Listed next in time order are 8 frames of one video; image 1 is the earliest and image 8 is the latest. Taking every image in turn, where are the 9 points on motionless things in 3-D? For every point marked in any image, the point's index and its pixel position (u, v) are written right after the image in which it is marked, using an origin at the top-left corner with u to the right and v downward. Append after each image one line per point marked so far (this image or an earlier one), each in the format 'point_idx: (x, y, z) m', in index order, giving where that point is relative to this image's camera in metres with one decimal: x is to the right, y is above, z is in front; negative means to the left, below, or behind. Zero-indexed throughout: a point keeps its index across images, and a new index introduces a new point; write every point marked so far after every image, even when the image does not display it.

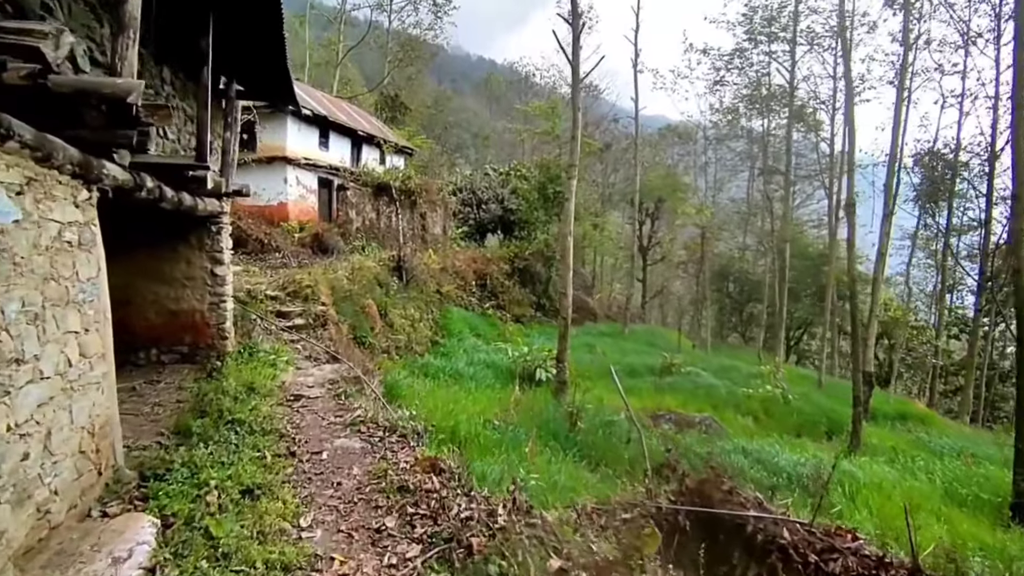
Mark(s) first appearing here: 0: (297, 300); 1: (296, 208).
0: (-3.3, -0.2, +8.8) m
1: (-6.3, +2.4, +16.5) m
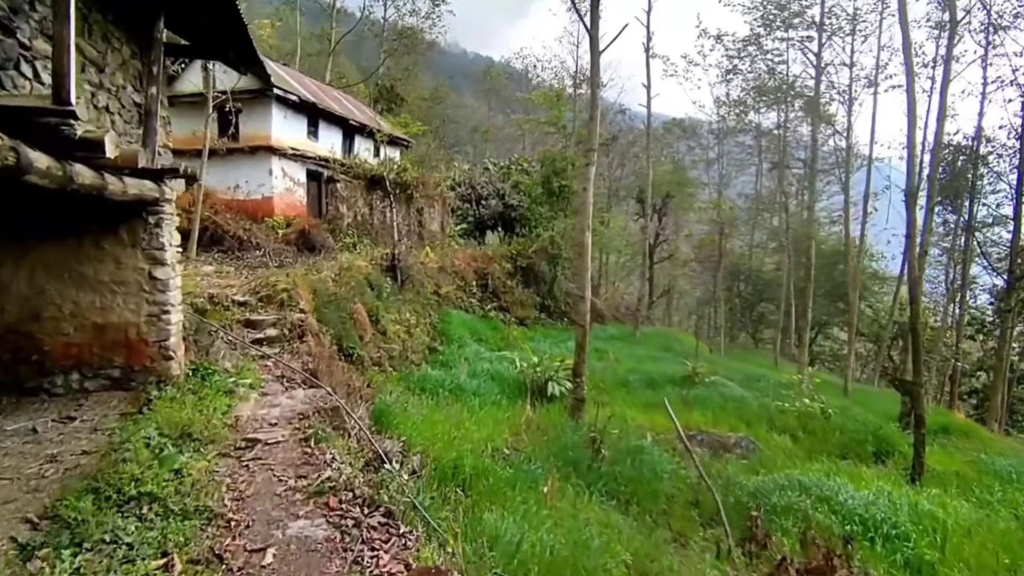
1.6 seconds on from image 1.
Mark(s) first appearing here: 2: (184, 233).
0: (-3.2, -0.2, +7.5) m
1: (-6.2, +2.3, +15.2) m
2: (-6.6, +1.1, +11.2) m
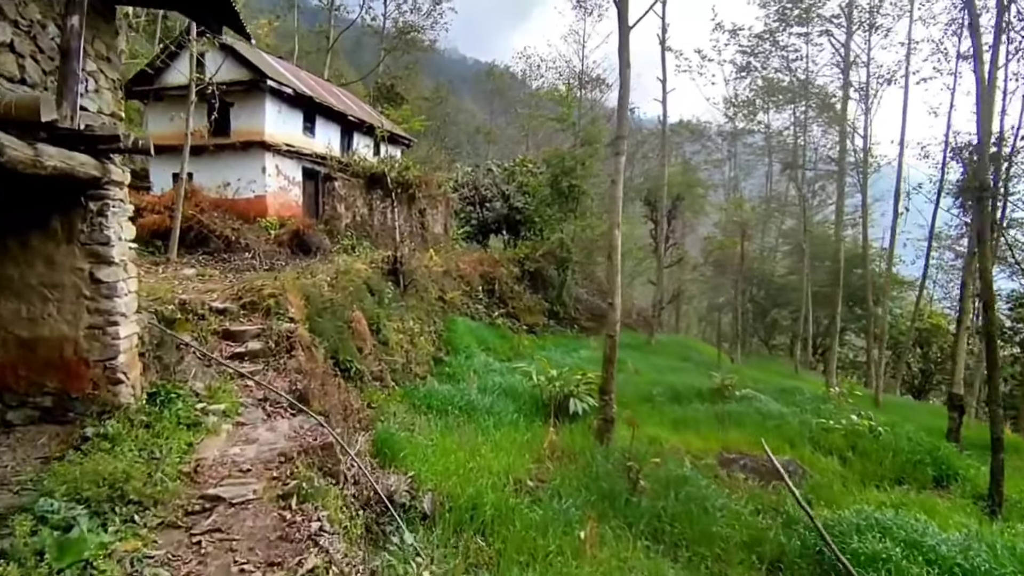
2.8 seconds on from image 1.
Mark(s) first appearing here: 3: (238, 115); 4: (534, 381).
0: (-2.9, -0.3, +6.4) m
1: (-6.0, +2.2, +14.2) m
2: (-6.3, +1.0, +10.2) m
3: (-6.9, +4.4, +14.2) m
4: (+0.4, -1.7, +10.1) m
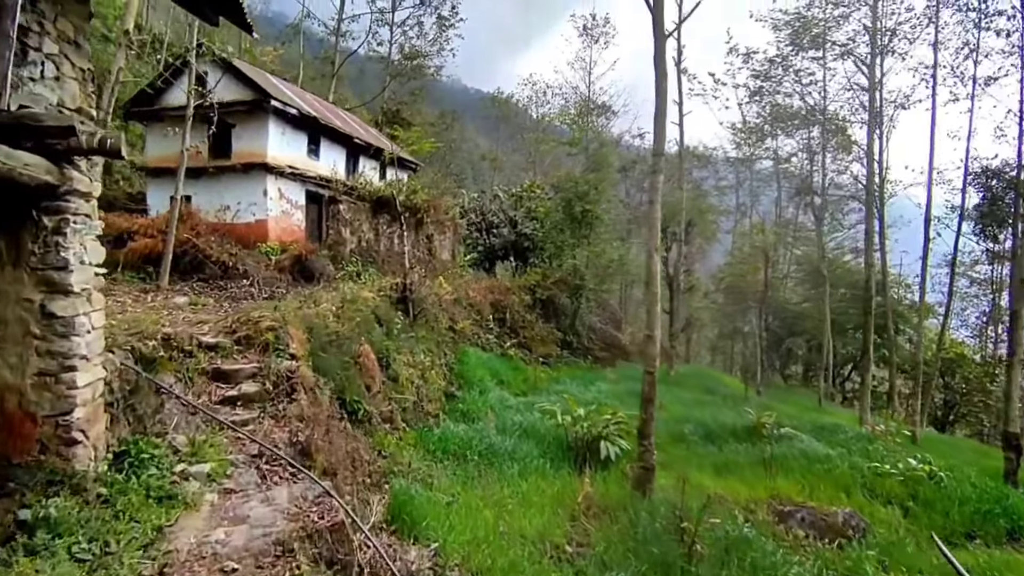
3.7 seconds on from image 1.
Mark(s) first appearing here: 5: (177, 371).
0: (-2.6, -0.6, +5.6) m
1: (-5.6, +1.5, +13.5) m
2: (-6.0, +0.5, +9.5) m
3: (-6.6, +3.7, +13.6) m
4: (+0.7, -2.2, +9.2) m
5: (-2.9, -0.7, +4.8) m
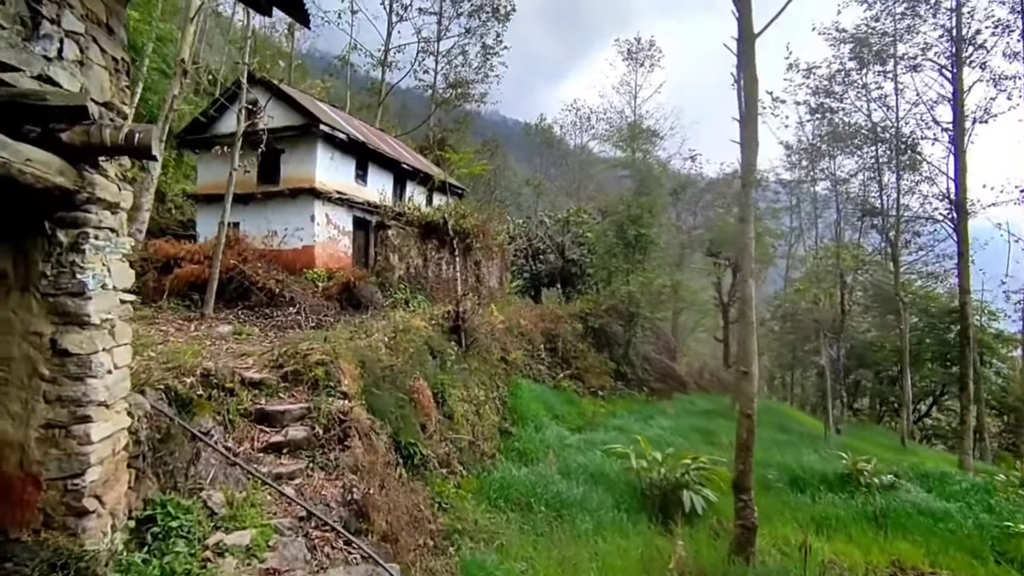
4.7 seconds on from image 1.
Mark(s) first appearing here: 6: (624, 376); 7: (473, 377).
0: (-1.8, -0.9, +5.0) m
1: (-4.4, +0.8, +13.1) m
2: (-5.0, +0.1, +9.1) m
3: (-5.3, +3.0, +13.4) m
4: (+1.7, -2.6, +8.3) m
5: (-2.2, -0.9, +4.2) m
6: (+3.4, -2.7, +17.2) m
7: (-0.7, -1.5, +9.7) m
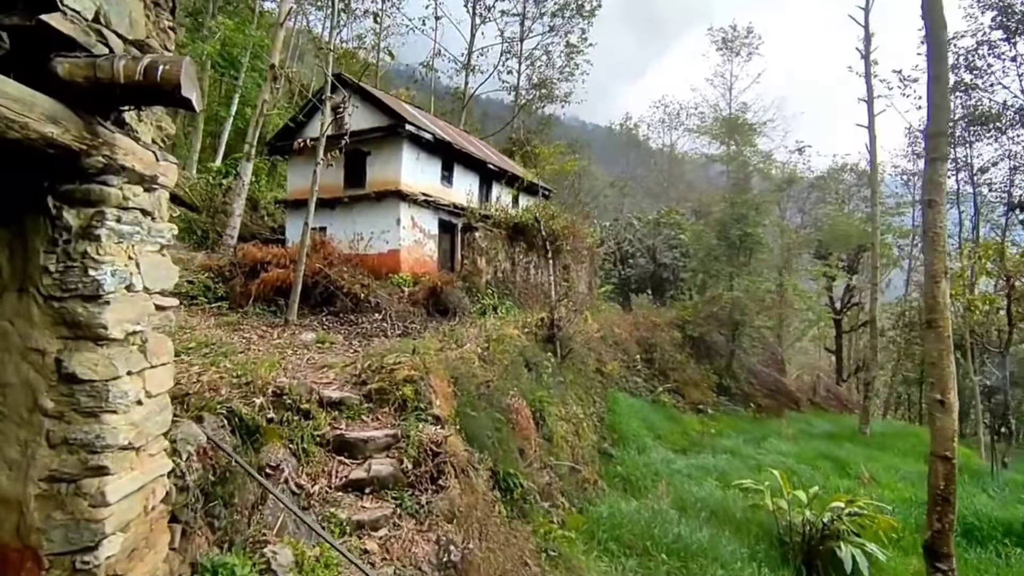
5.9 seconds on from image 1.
0: (-0.9, -0.9, +4.2) m
1: (-2.3, +0.7, +12.7) m
2: (-3.5, 0.0, +8.8) m
3: (-3.2, +2.9, +13.1) m
4: (+3.0, -2.6, +7.0) m
5: (-1.4, -0.9, +3.5) m
6: (+6.0, -2.9, +15.6) m
7: (+0.9, -1.6, +8.7) m
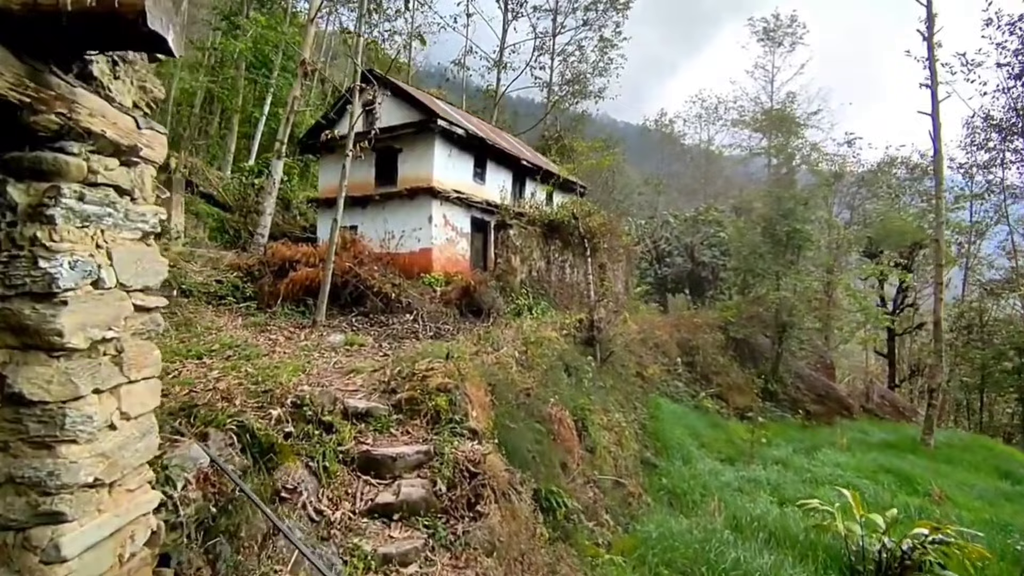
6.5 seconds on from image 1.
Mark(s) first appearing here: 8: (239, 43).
0: (-0.6, -0.9, +3.8) m
1: (-1.5, +0.7, +12.3) m
2: (-2.9, 0.0, +8.5) m
3: (-2.4, +2.9, +12.8) m
4: (+3.5, -2.6, +6.4) m
5: (-1.1, -0.9, +3.1) m
6: (+6.9, -2.9, +14.8) m
7: (+1.4, -1.6, +8.2) m
8: (-7.3, +6.5, +15.0) m
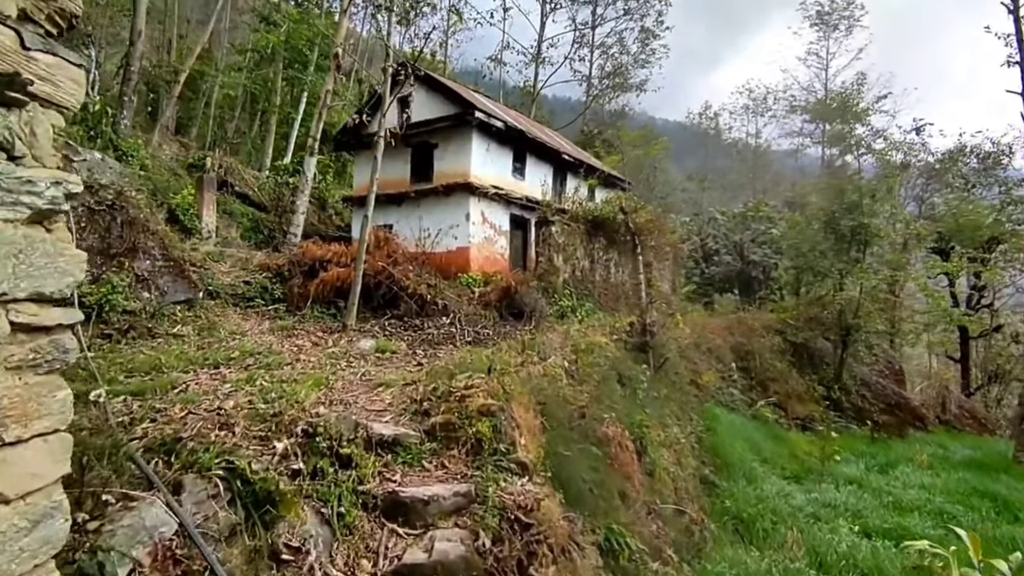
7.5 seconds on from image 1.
0: (-0.3, -0.9, +3.2) m
1: (-0.7, +0.7, +11.7) m
2: (-2.3, 0.0, +8.0) m
3: (-1.5, +2.9, +12.2) m
4: (+4.0, -2.6, +5.5) m
5: (-0.8, -1.0, +2.5) m
6: (+7.9, -2.9, +13.7) m
7: (+2.0, -1.6, +7.4) m
8: (-6.2, +6.5, +14.8) m
